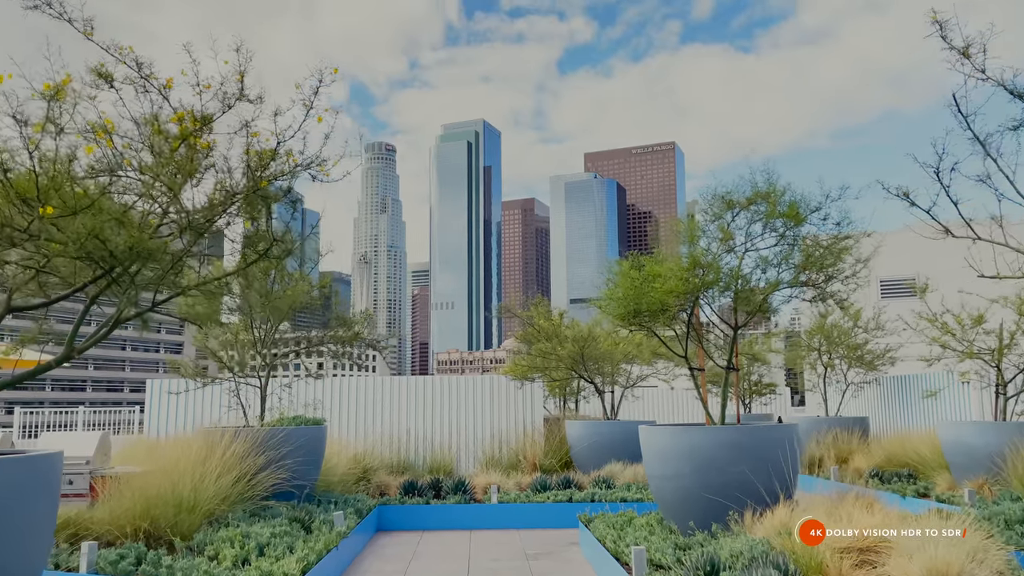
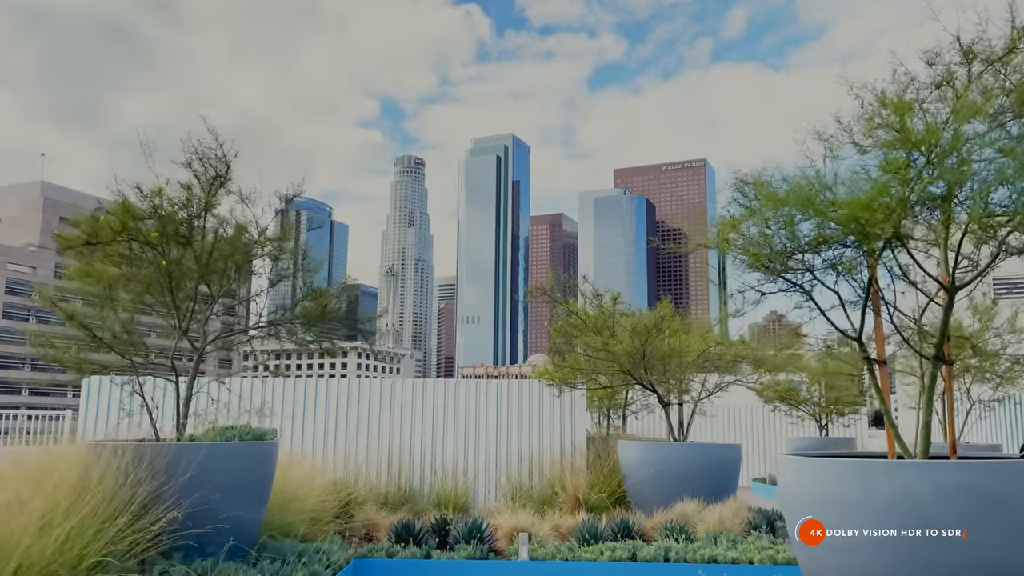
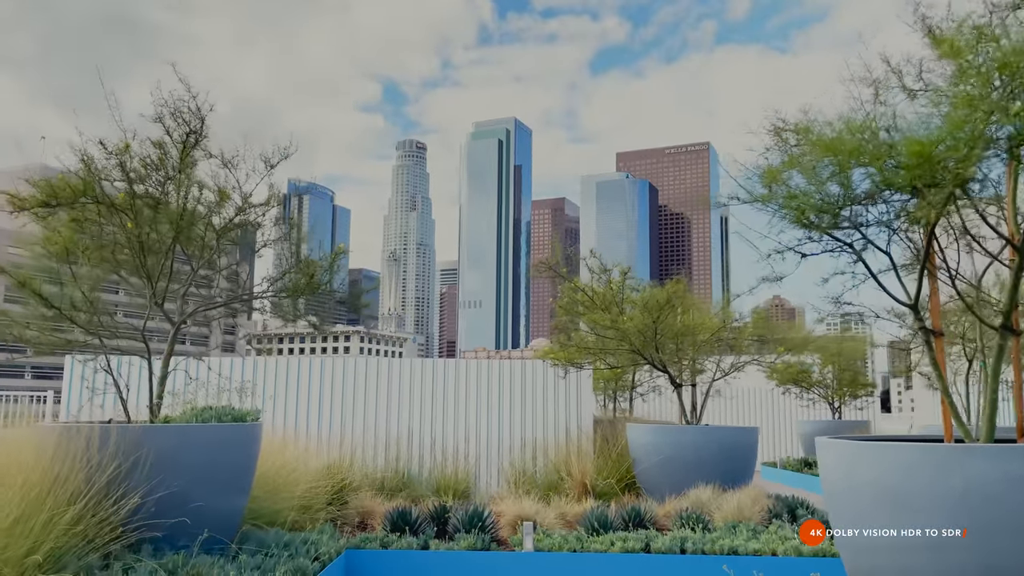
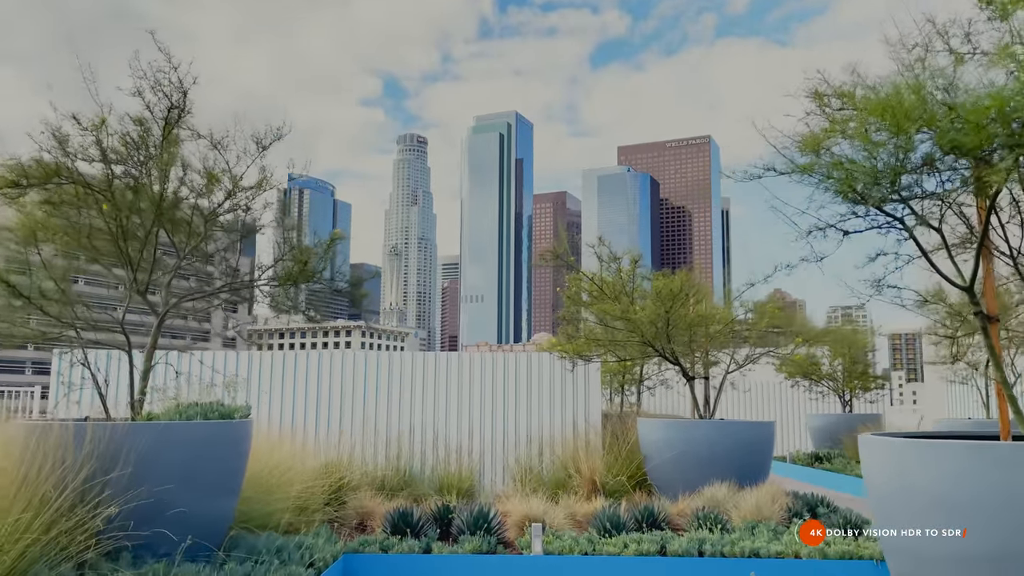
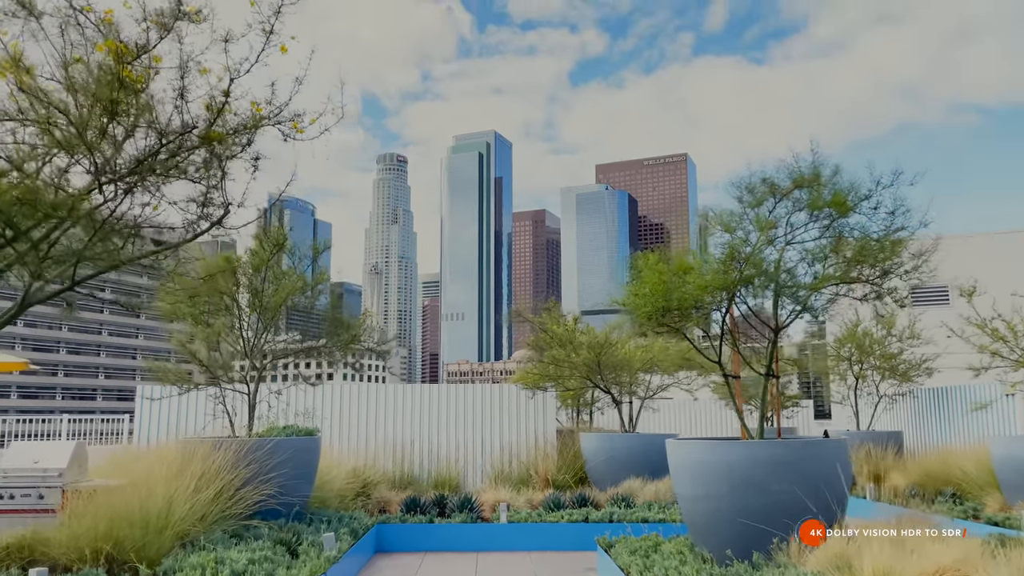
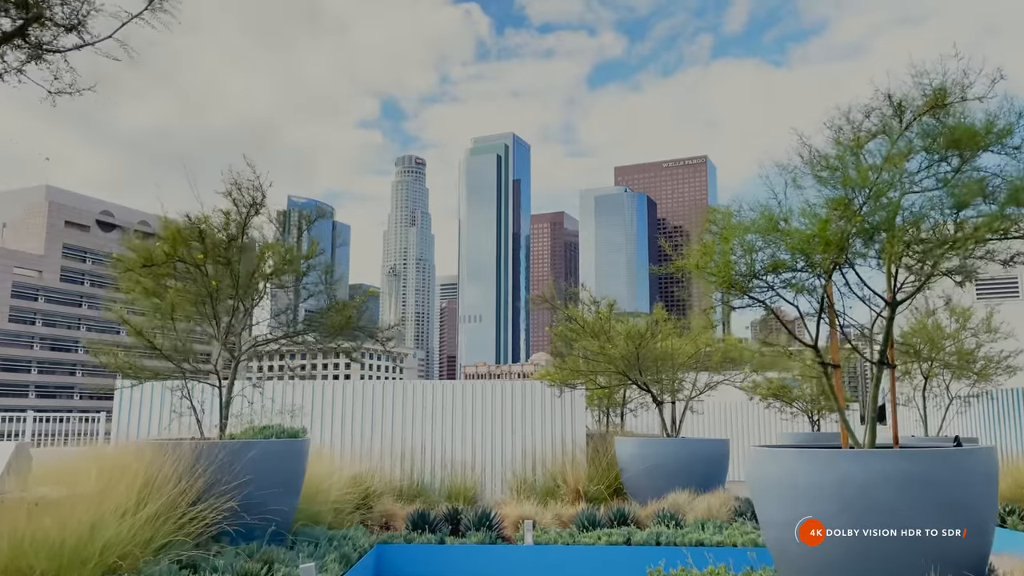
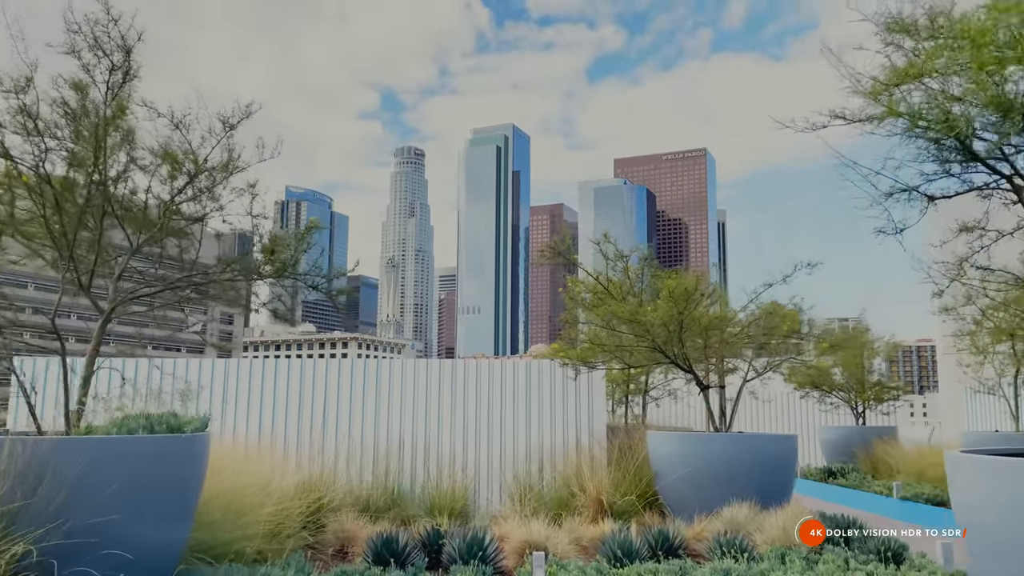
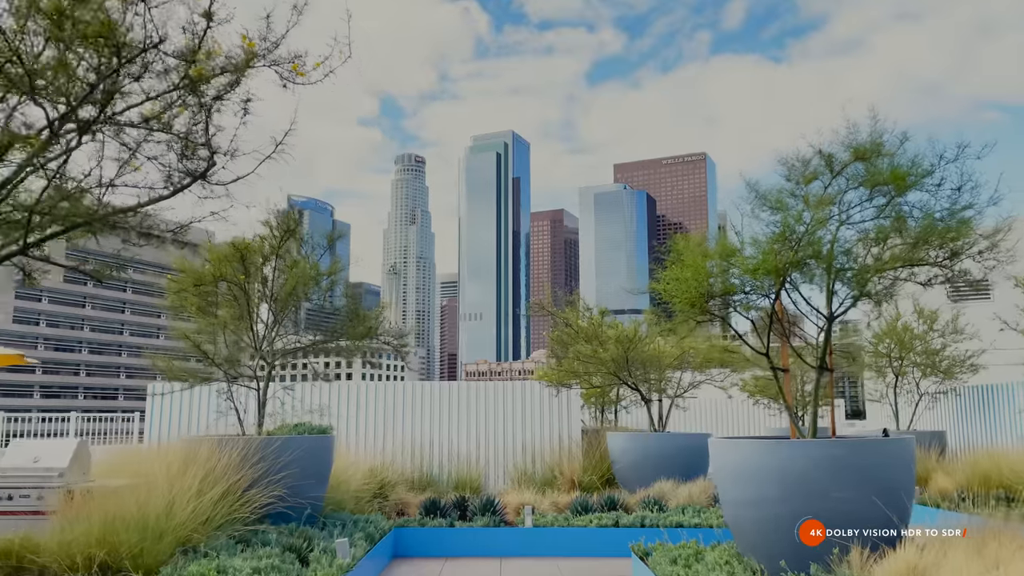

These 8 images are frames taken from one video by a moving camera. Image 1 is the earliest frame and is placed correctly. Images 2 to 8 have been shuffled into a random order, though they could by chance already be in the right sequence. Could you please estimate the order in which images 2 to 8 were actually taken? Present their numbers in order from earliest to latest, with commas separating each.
5, 8, 6, 2, 3, 4, 7
